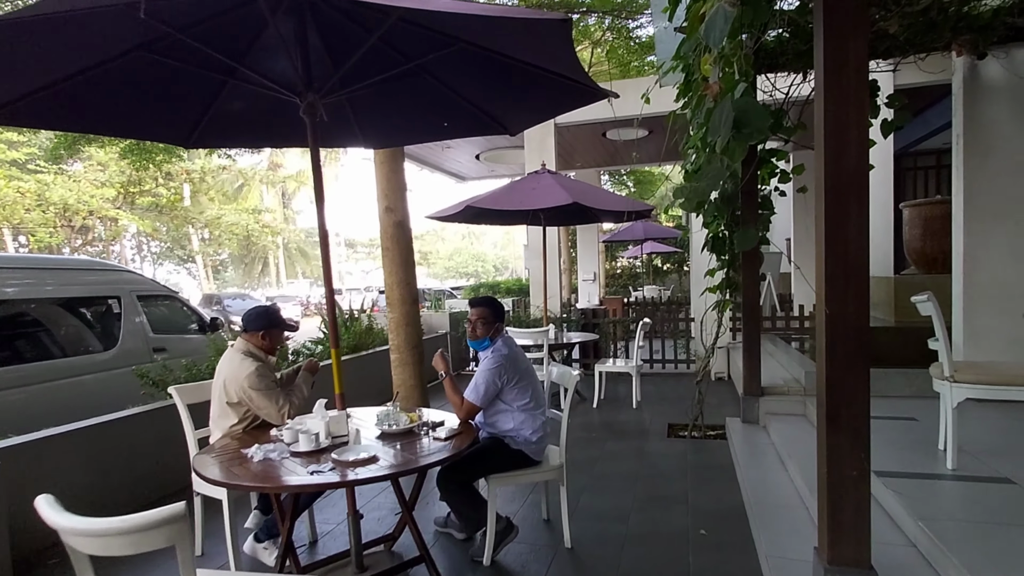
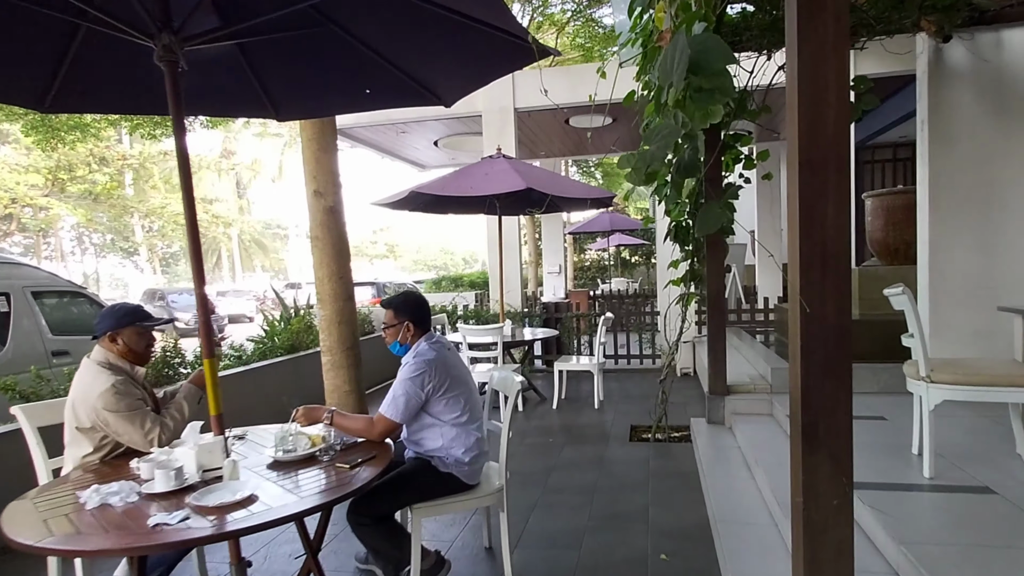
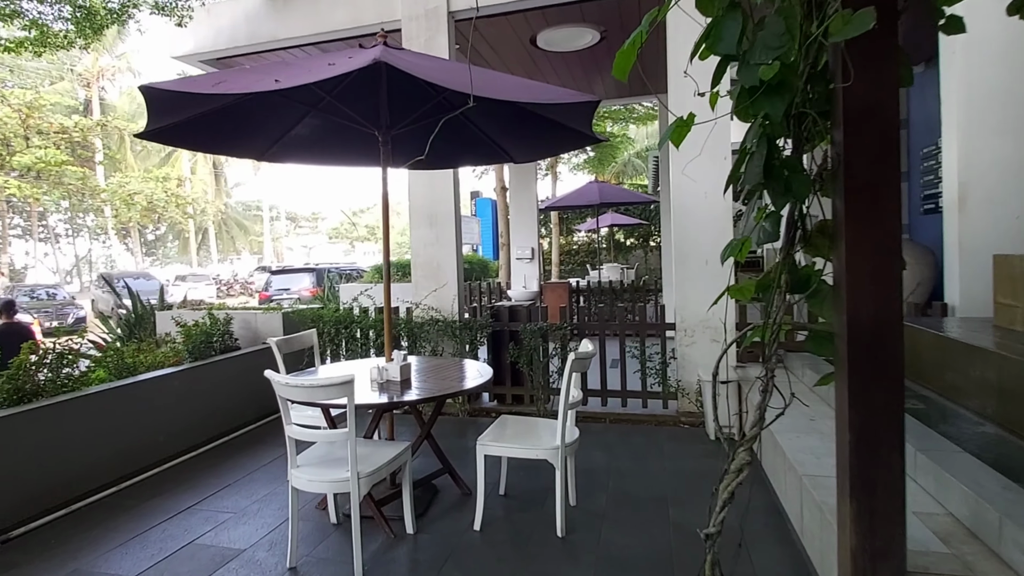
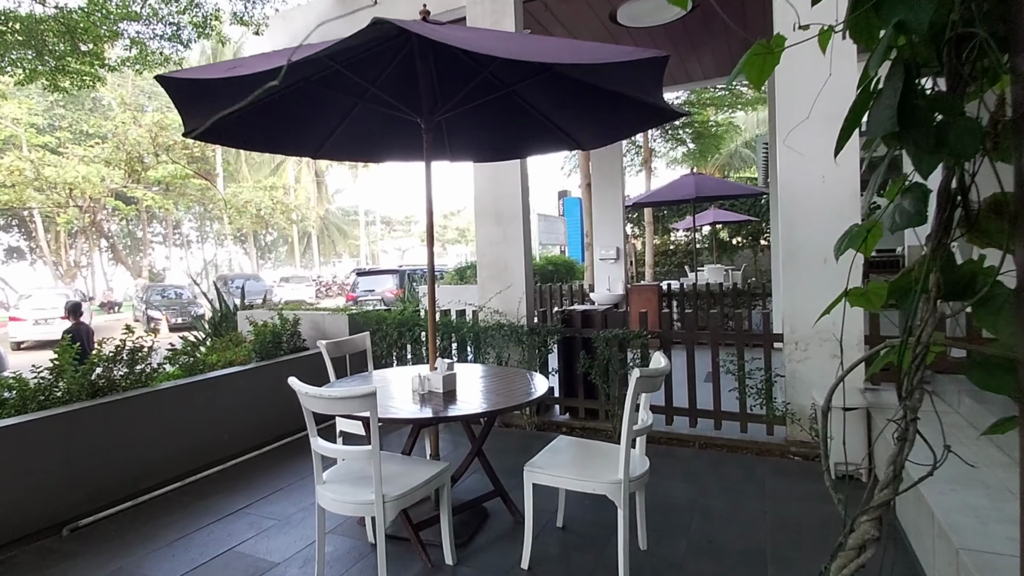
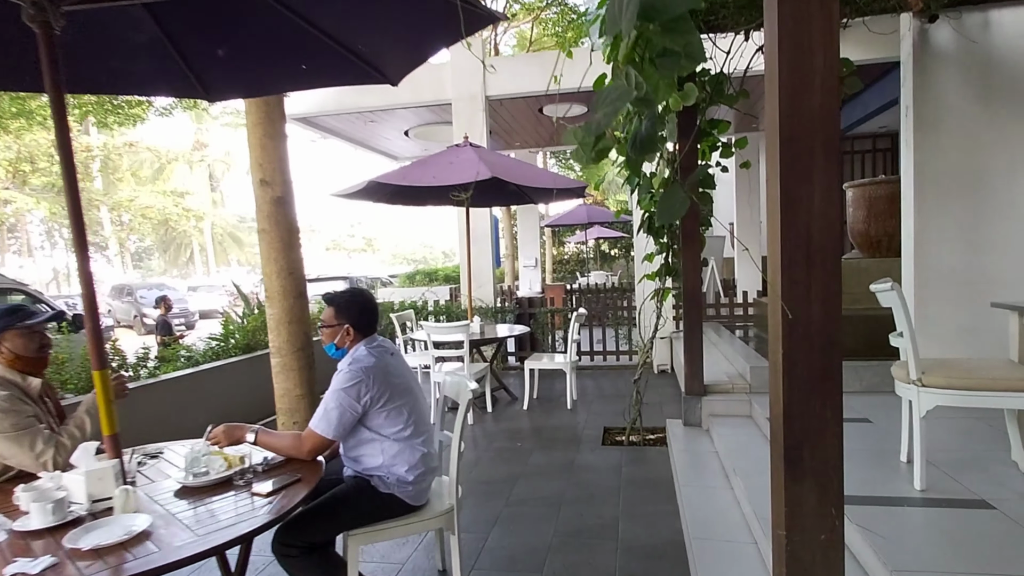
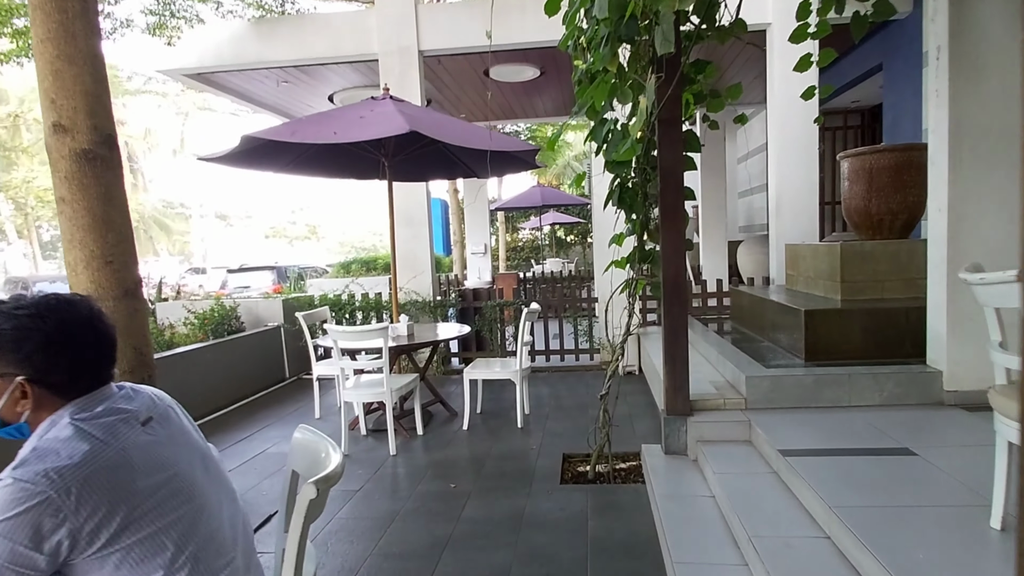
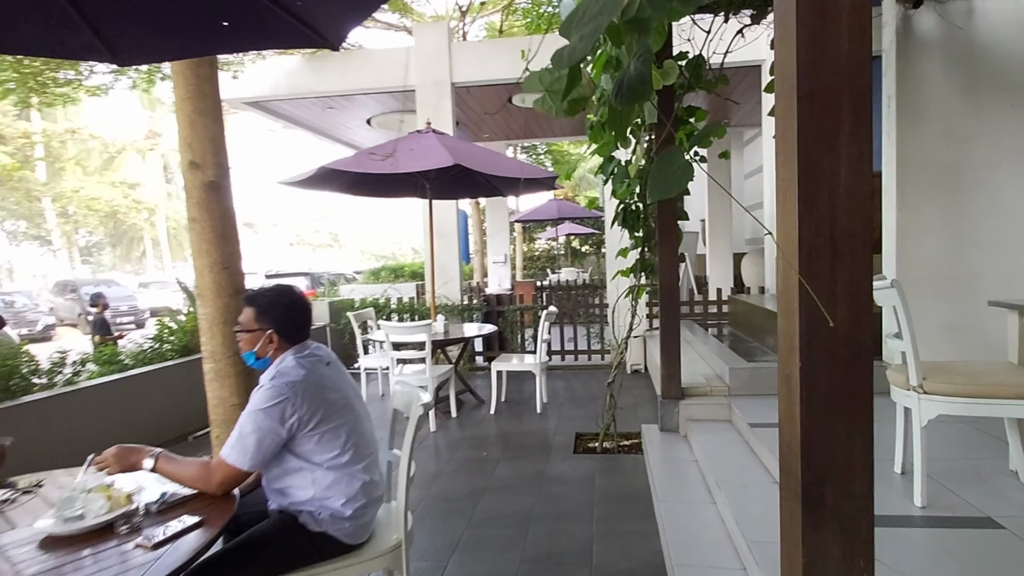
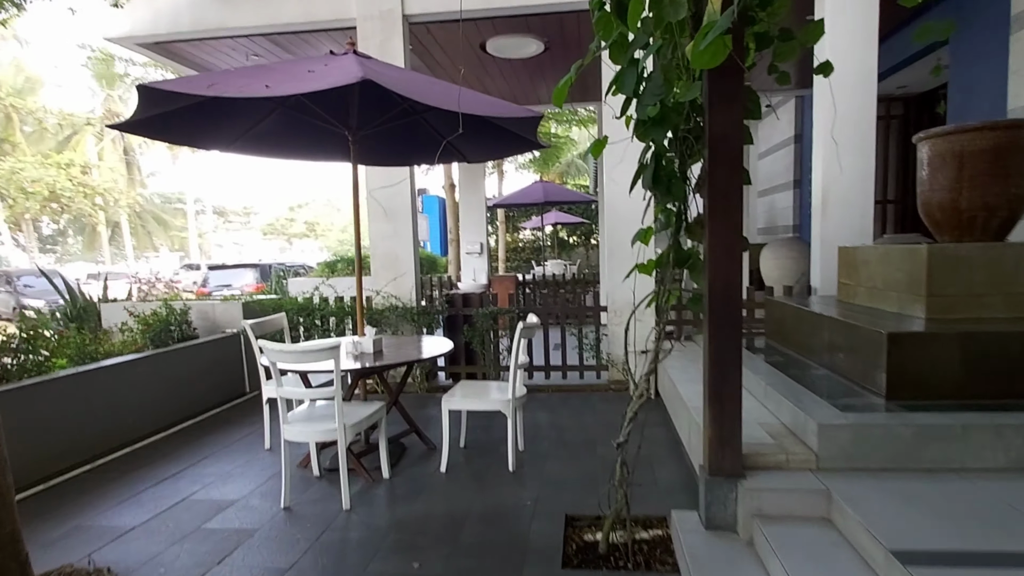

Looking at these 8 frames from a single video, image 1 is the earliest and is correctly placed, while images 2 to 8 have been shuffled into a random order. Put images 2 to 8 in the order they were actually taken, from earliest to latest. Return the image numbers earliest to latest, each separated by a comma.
2, 5, 7, 6, 8, 3, 4
